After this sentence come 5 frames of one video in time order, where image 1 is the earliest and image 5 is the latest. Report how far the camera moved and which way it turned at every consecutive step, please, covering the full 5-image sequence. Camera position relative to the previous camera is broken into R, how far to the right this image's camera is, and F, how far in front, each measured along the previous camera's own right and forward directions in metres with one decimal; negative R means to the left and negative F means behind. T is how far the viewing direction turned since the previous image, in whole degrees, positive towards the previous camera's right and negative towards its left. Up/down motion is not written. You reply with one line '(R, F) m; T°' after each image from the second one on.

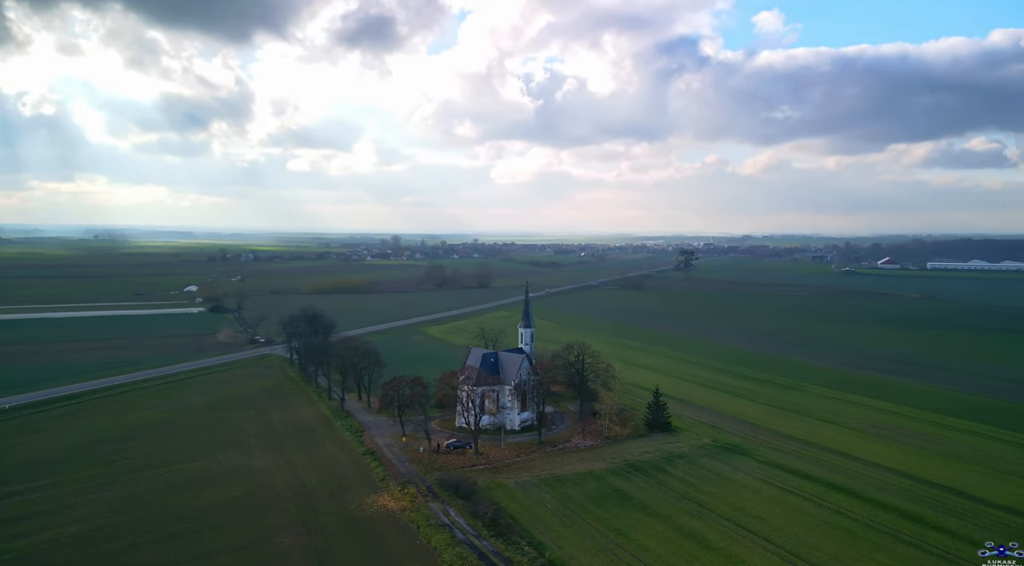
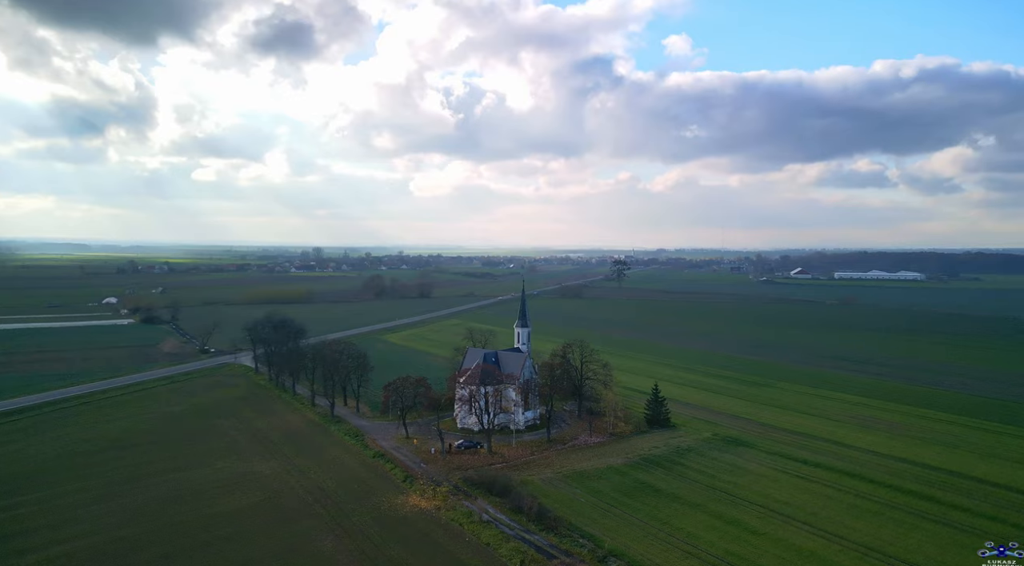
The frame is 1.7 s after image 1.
(-6.8, +0.7) m; +7°
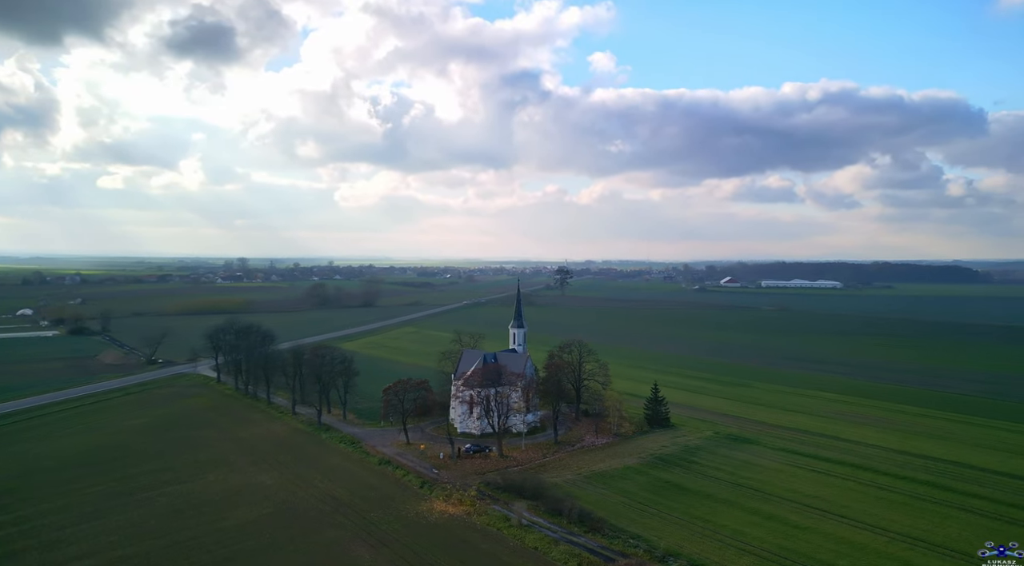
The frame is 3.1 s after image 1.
(-5.7, +1.8) m; +6°
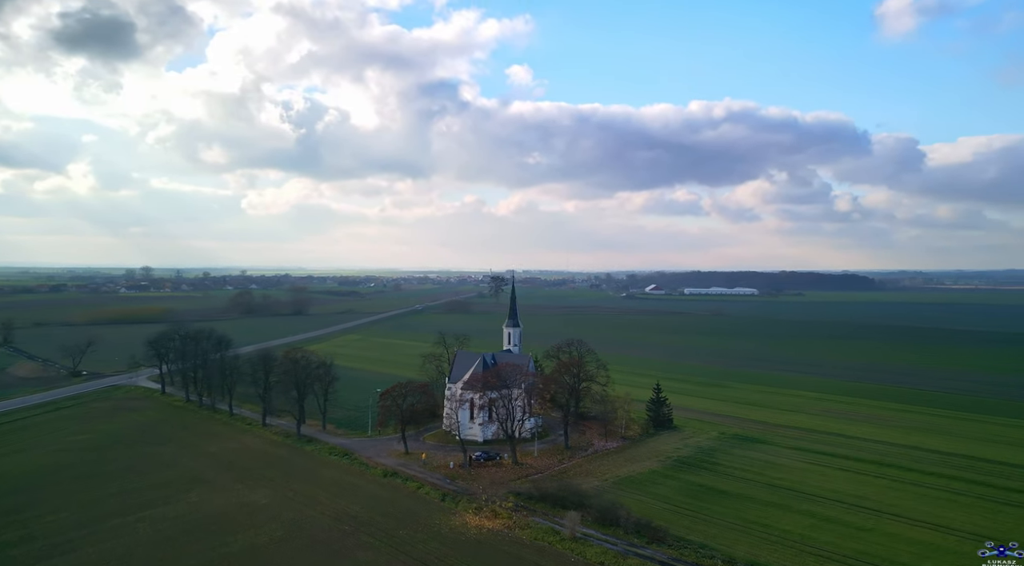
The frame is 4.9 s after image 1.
(-6.2, +3.8) m; +7°
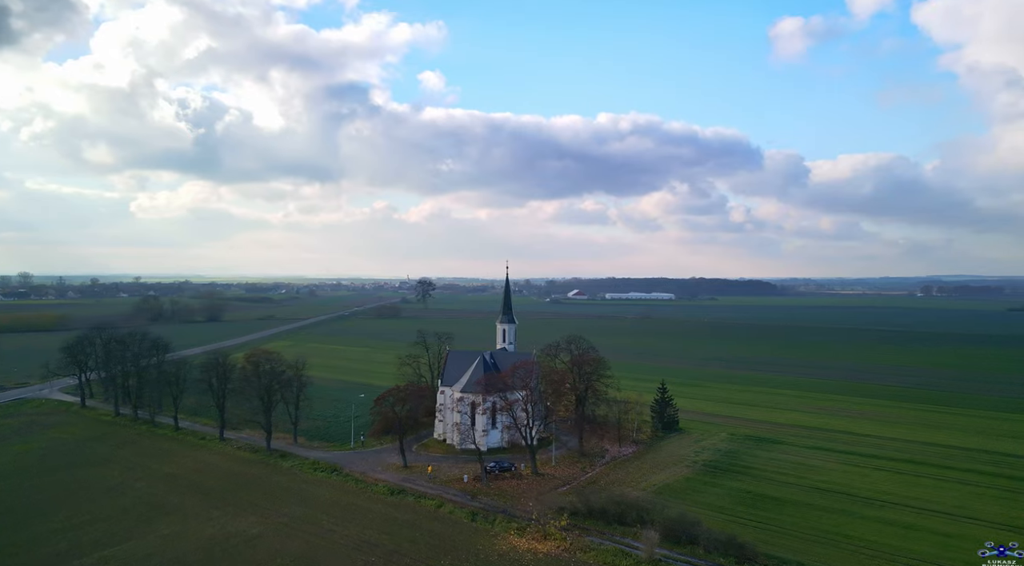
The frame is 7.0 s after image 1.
(-6.0, +5.3) m; +8°
